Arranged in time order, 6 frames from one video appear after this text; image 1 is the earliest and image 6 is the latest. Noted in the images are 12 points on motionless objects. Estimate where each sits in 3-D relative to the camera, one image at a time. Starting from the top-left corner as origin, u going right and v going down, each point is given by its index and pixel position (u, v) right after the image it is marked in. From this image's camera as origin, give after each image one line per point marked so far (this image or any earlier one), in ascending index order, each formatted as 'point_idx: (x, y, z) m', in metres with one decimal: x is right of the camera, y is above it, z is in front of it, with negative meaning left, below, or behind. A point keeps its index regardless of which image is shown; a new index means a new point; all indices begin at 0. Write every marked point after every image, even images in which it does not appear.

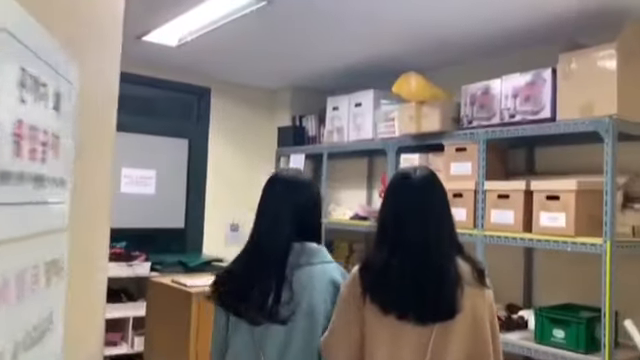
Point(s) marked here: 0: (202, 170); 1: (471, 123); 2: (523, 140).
0: (-1.0, +0.1, +4.8) m
1: (+0.9, +0.3, +3.3) m
2: (+1.2, +0.3, +3.4) m
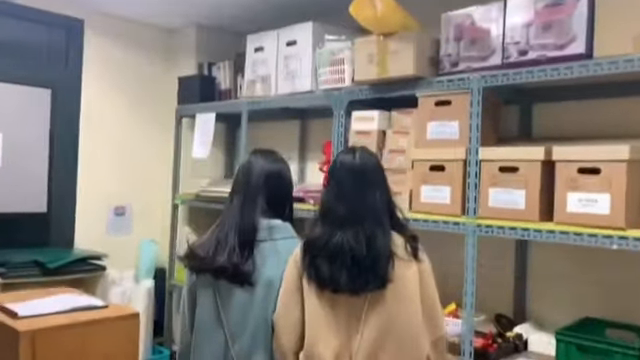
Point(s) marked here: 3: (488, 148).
0: (-1.6, +0.3, +3.5) m
1: (+0.6, +0.5, +2.4) m
2: (+0.9, +0.4, +2.5) m
3: (+0.7, +0.1, +2.2) m
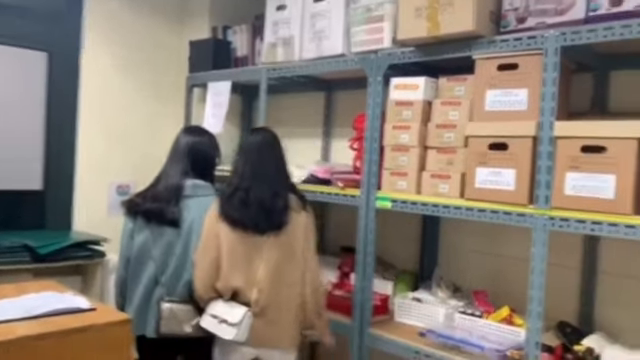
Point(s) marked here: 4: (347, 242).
0: (-1.4, +0.4, +3.1) m
1: (+0.7, +0.5, +1.9) m
2: (+1.0, +0.5, +2.1) m
3: (+0.8, +0.2, +1.8) m
4: (+0.1, -0.3, +3.0) m
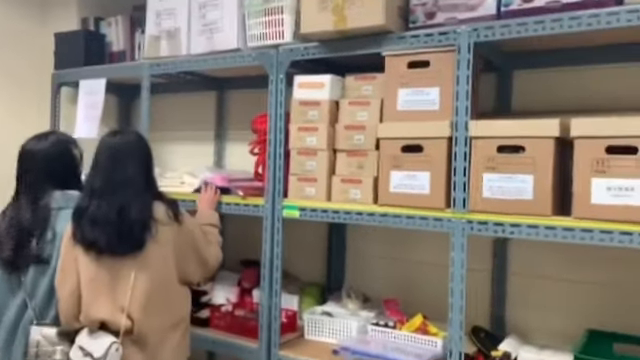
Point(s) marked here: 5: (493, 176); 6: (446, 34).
0: (-2.0, +0.4, +2.6) m
1: (+0.4, +0.5, +1.8) m
2: (+0.7, +0.5, +2.0) m
3: (+0.5, +0.2, +1.7) m
4: (-0.4, -0.4, +2.8) m
5: (+0.5, 0.0, +1.7) m
6: (+0.4, +0.5, +1.7) m
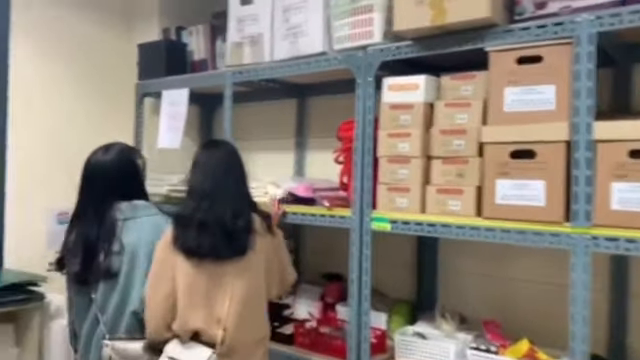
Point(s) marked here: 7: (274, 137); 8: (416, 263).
0: (-1.6, +0.3, +2.7) m
1: (+0.7, +0.5, +1.6) m
2: (+1.0, +0.4, +1.8) m
3: (+0.8, +0.2, +1.5) m
4: (0.0, -0.4, +2.6) m
5: (+0.8, 0.0, +1.4) m
6: (+0.7, +0.4, +1.5) m
7: (-0.2, +0.2, +2.7) m
8: (+0.4, -0.3, +2.3) m
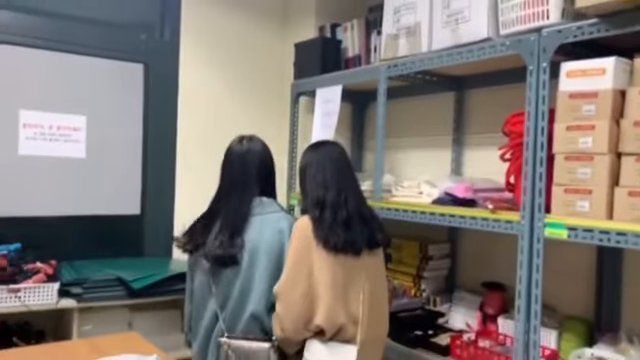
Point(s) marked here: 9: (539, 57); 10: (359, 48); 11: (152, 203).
0: (-0.8, +0.3, +2.9) m
1: (+1.1, +0.5, +1.3) m
2: (+1.4, +0.4, +1.4) m
3: (+1.1, +0.1, +1.1) m
4: (+0.7, -0.4, +2.4) m
5: (+1.2, 0.0, +1.1) m
6: (+1.1, +0.4, +1.2) m
7: (+0.5, +0.2, +2.6) m
8: (+1.0, -0.3, +2.0) m
9: (+0.7, +0.4, +1.7) m
10: (+0.2, +0.6, +2.7) m
11: (-0.9, -0.1, +2.8) m
